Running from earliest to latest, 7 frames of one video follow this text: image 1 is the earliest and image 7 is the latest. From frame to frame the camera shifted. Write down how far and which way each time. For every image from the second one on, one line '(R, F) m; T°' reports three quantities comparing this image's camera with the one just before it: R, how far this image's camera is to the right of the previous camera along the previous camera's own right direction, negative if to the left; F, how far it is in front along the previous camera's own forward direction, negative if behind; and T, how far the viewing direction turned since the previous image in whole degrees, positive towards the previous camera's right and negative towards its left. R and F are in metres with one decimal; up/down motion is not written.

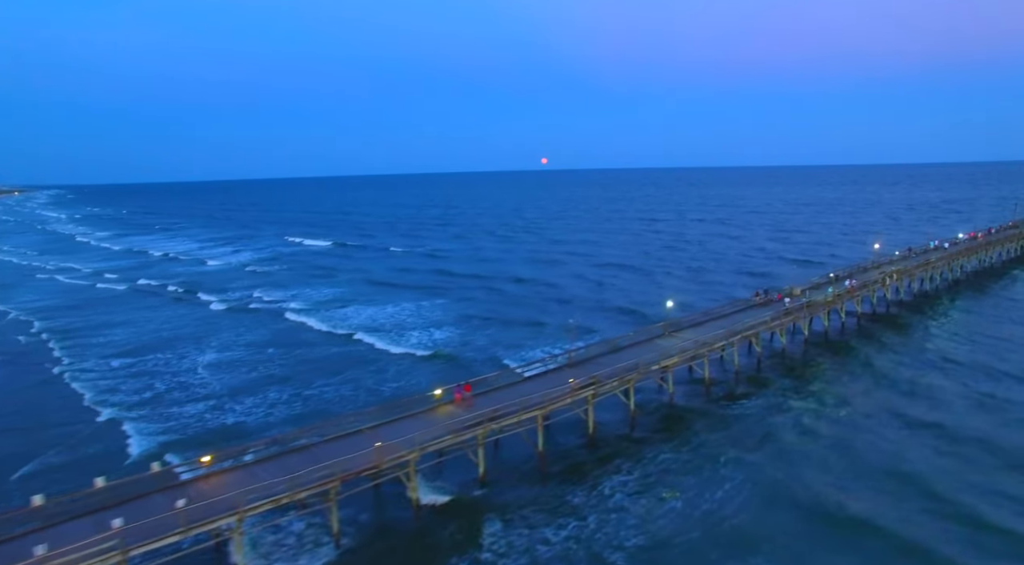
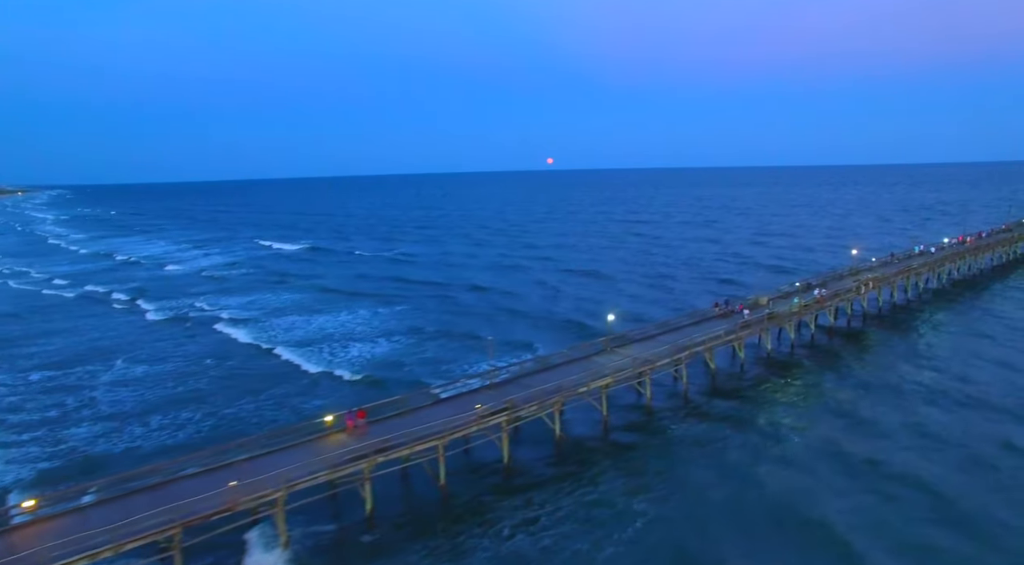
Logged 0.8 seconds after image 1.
(+4.2, +3.3) m; 0°
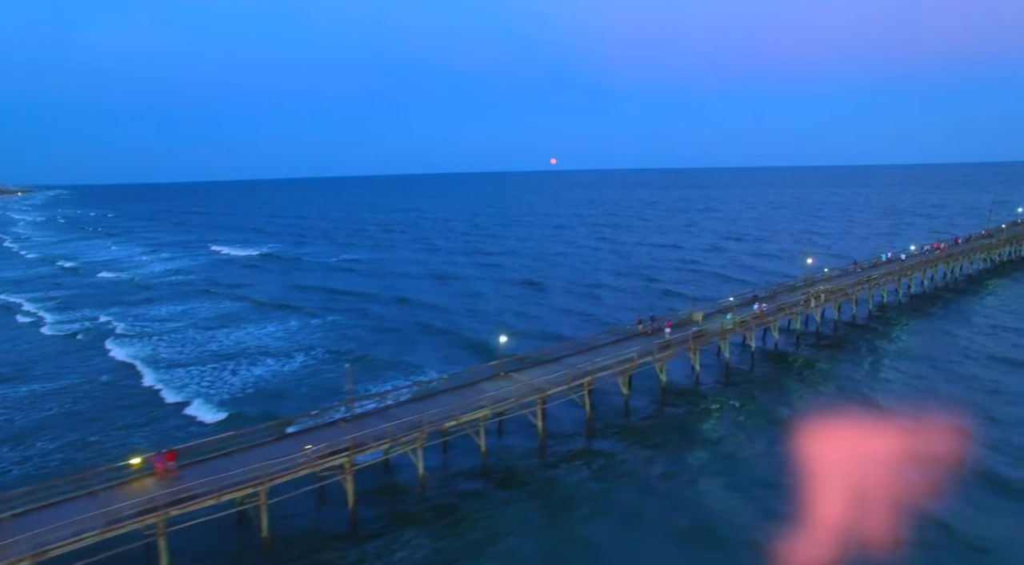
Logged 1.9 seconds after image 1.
(+6.0, +3.8) m; 0°
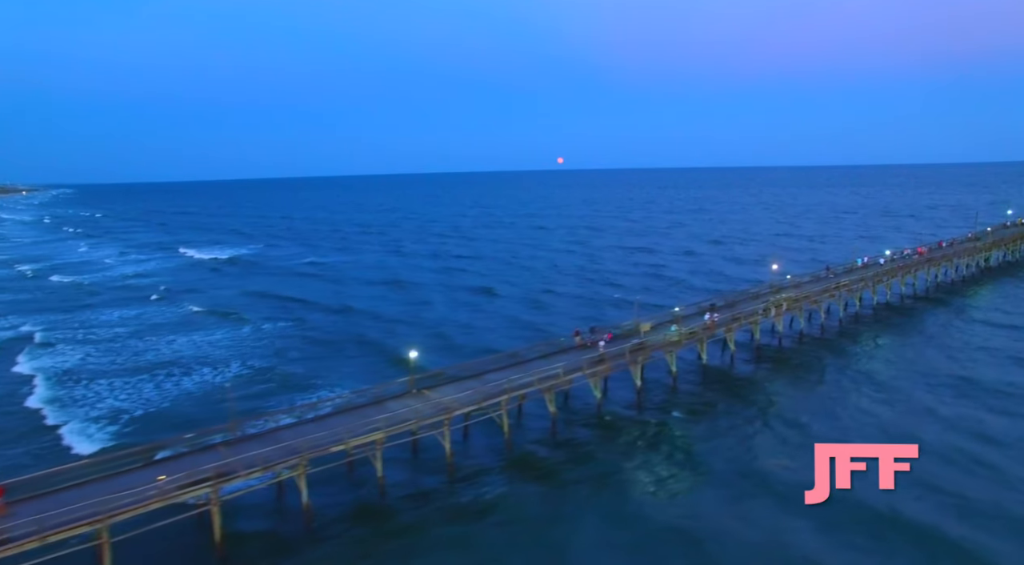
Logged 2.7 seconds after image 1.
(+4.5, +2.4) m; -1°
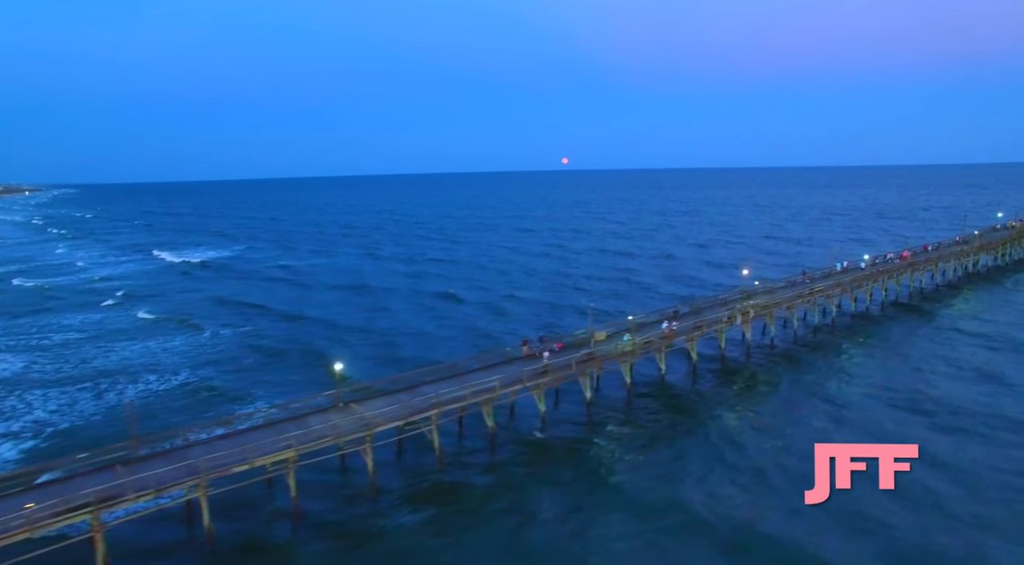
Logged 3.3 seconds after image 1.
(+3.3, +1.7) m; 0°
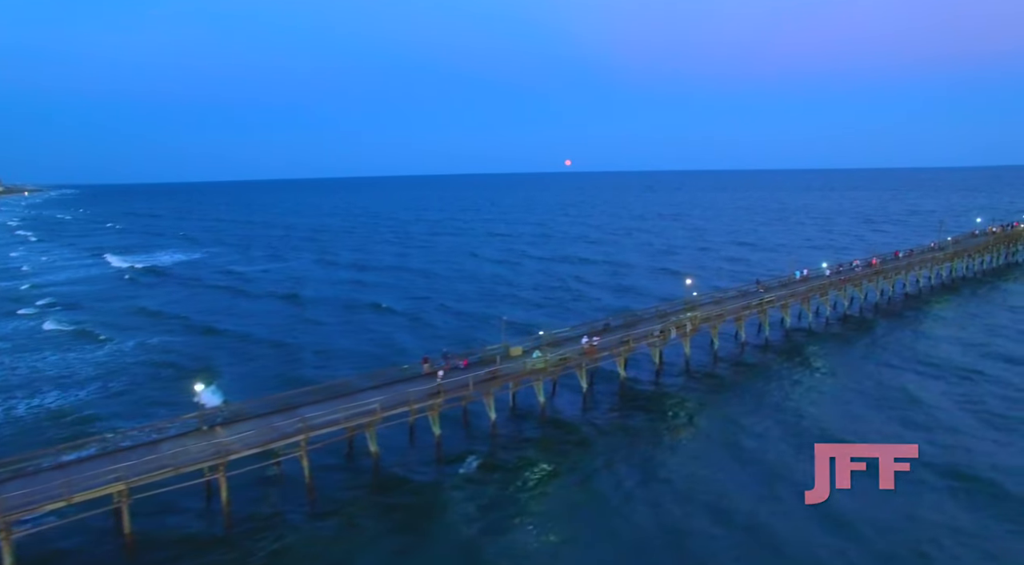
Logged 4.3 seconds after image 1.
(+5.4, +2.7) m; 0°
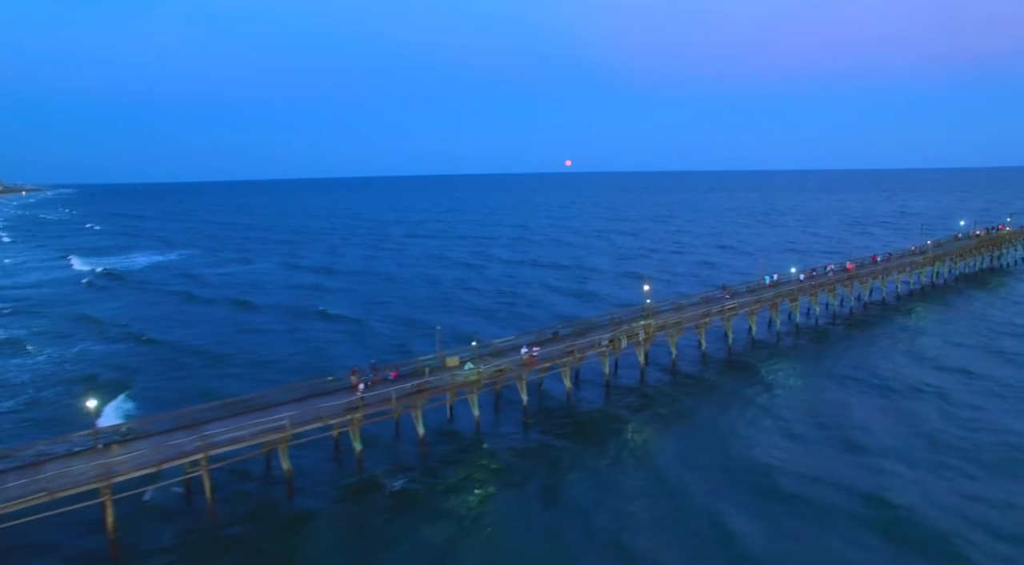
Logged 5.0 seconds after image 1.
(+3.5, +1.9) m; 0°
